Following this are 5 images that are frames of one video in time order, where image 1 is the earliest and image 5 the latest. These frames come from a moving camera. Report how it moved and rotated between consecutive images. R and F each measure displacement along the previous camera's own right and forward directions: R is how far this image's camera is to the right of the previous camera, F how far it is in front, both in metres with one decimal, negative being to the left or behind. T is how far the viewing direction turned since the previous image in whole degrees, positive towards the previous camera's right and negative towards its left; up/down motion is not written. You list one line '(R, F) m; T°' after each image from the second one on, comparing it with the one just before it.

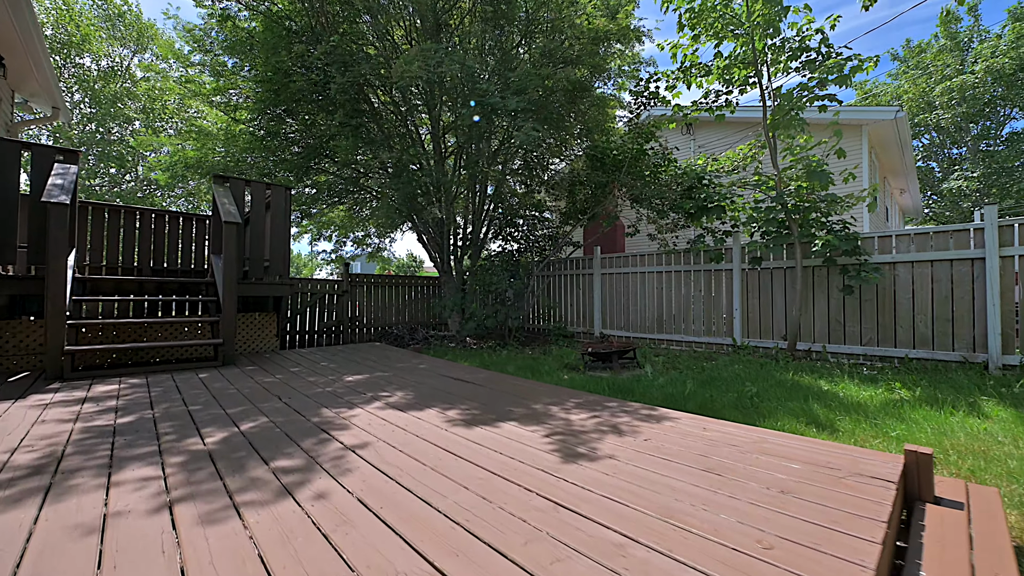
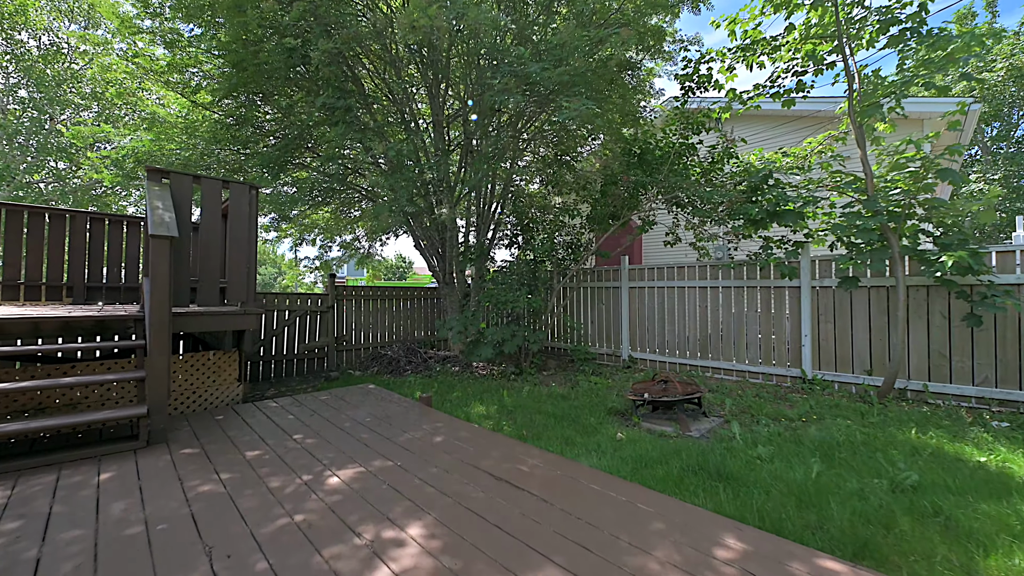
(-0.4, +1.1) m; +2°
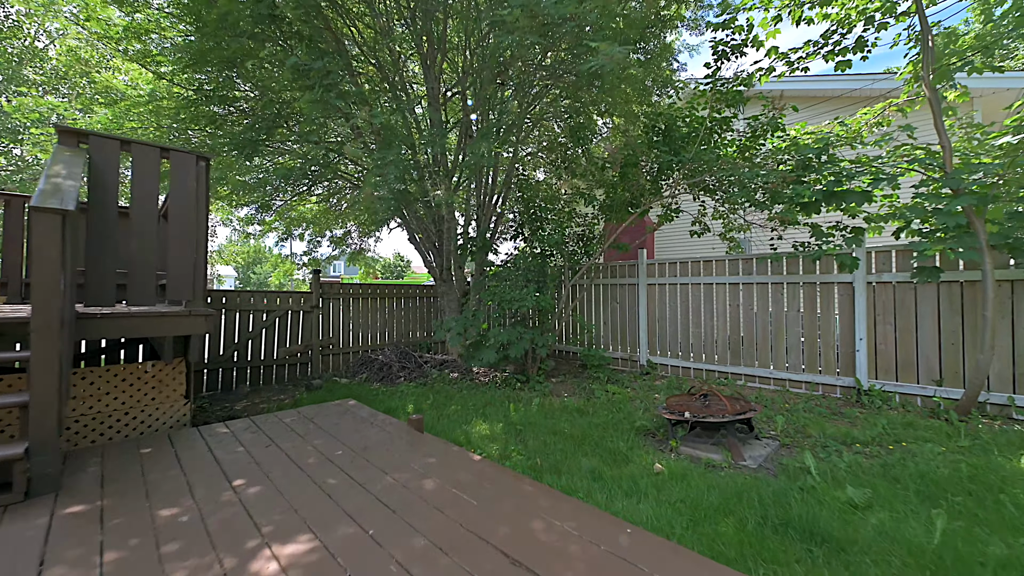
(-0.1, +0.7) m; 0°
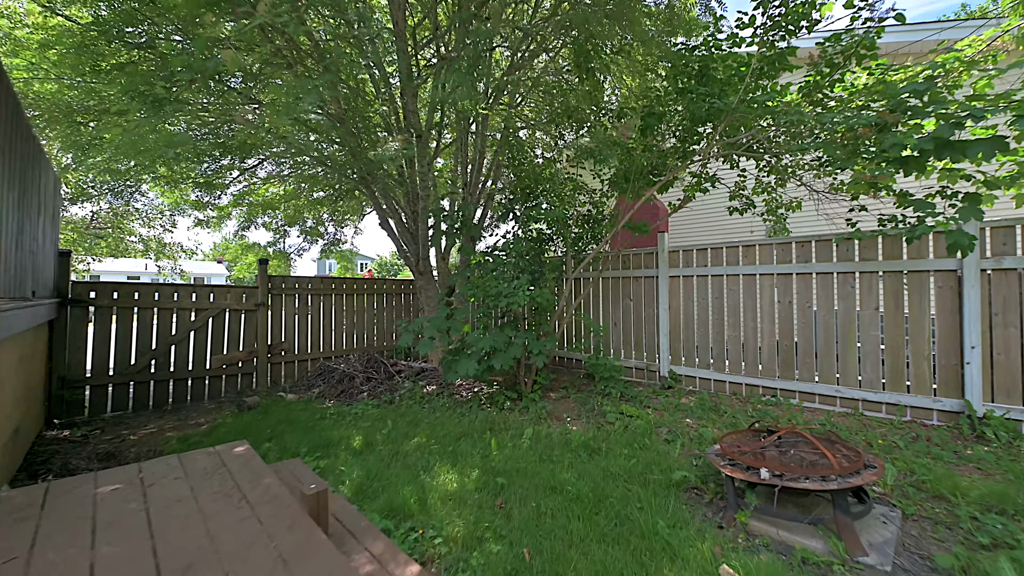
(+0.1, +1.2) m; 0°
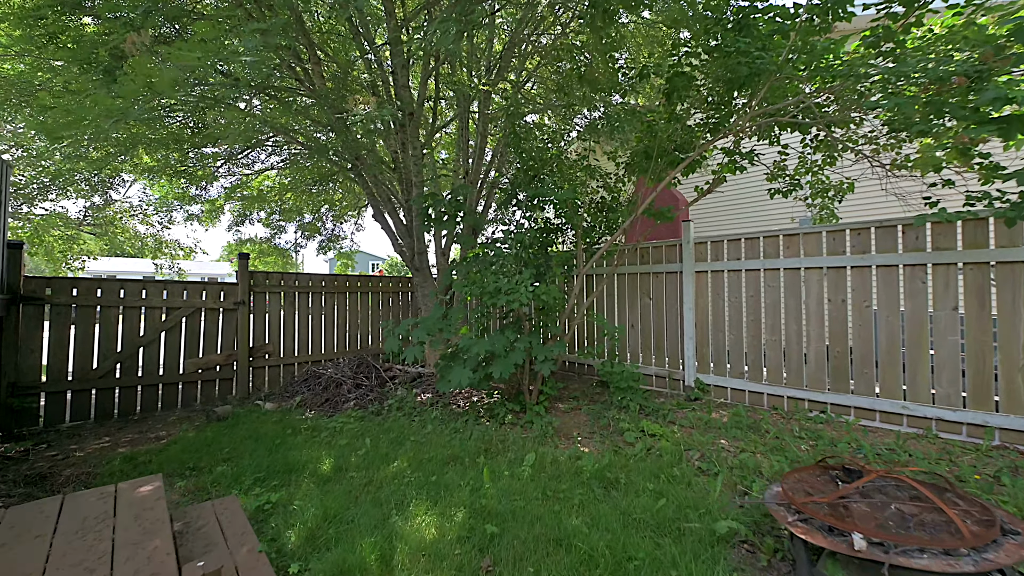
(+0.1, +0.5) m; -2°
